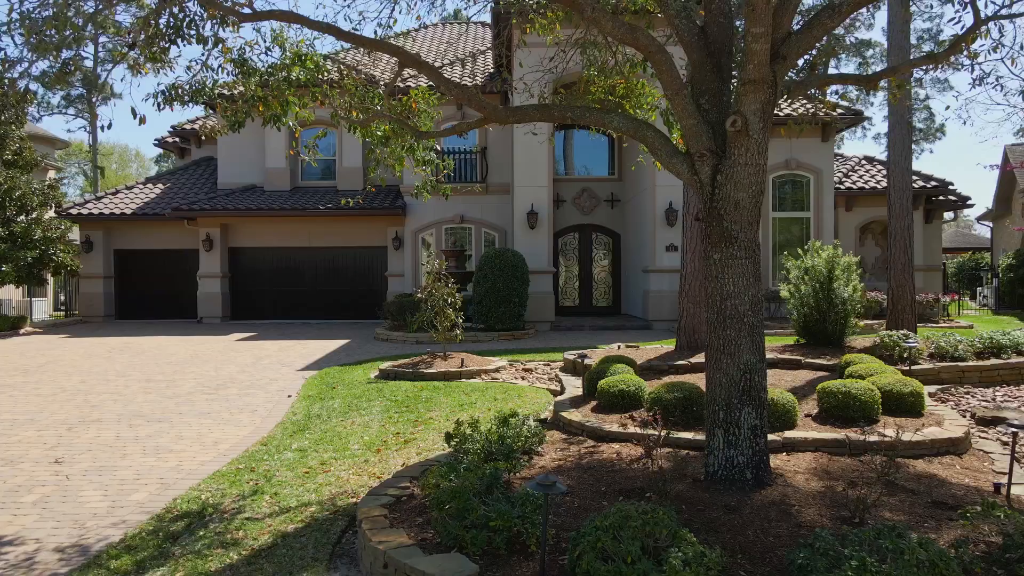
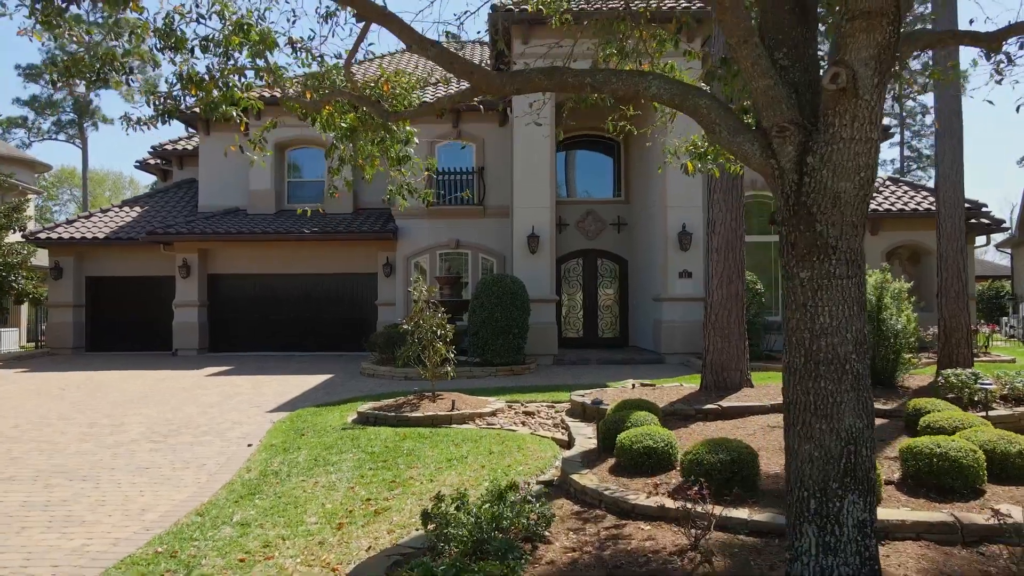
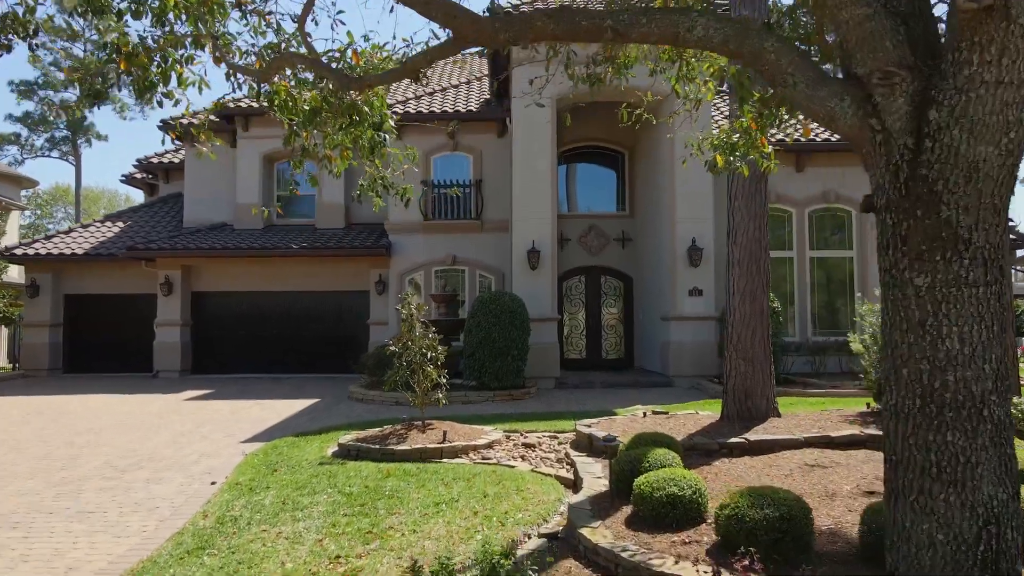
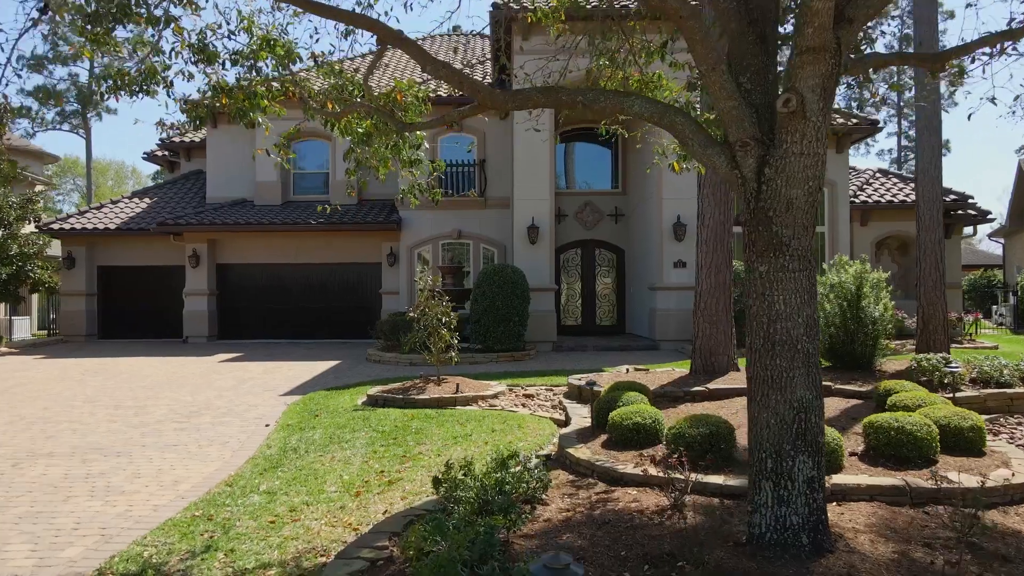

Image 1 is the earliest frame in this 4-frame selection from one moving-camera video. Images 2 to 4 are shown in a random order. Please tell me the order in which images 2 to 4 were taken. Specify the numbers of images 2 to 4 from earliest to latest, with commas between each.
4, 2, 3
